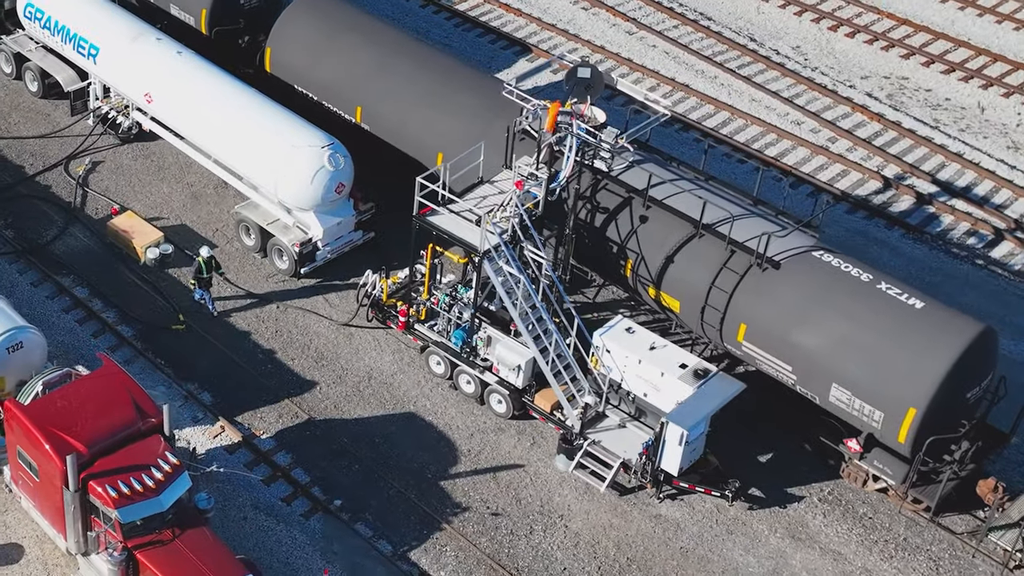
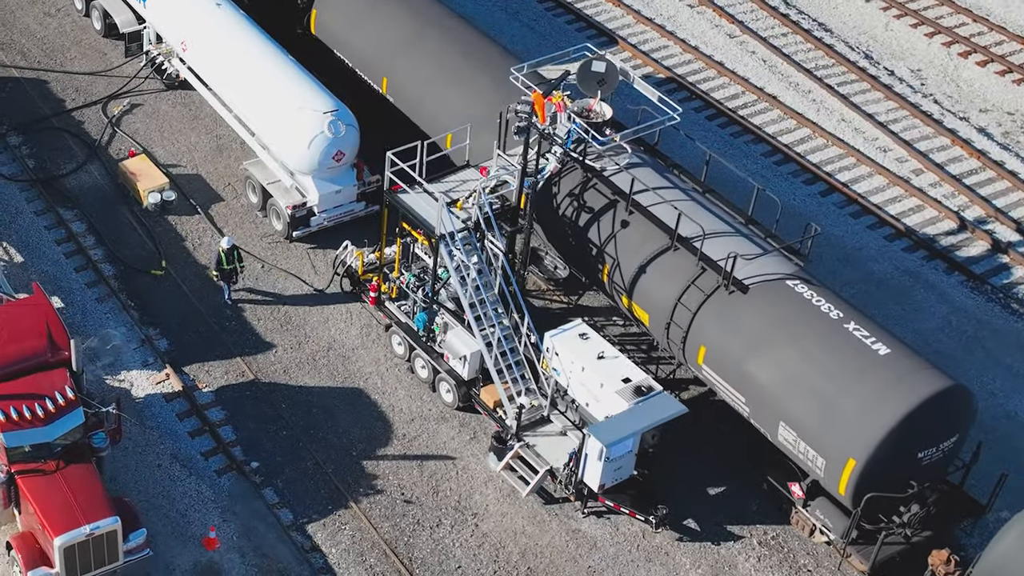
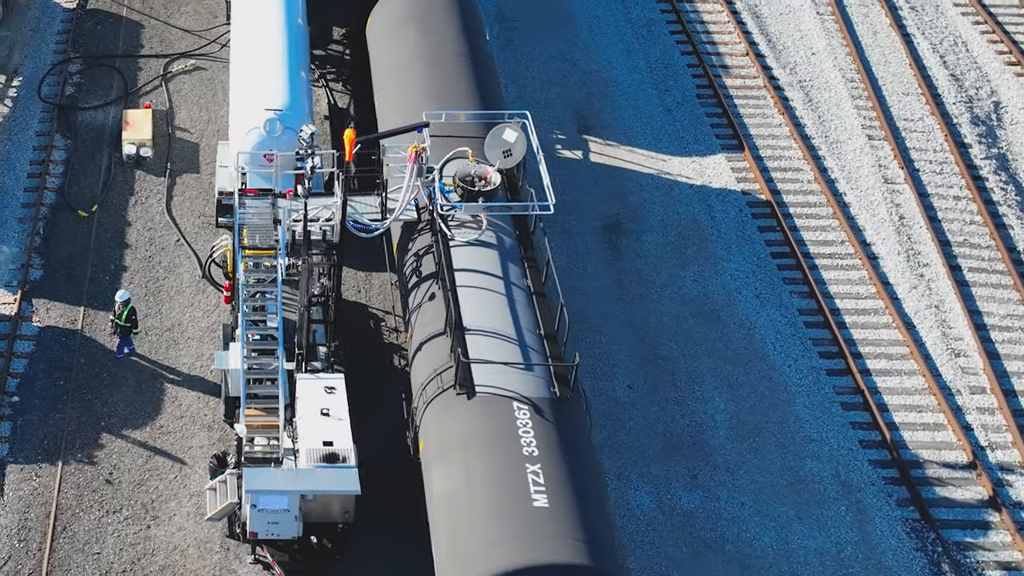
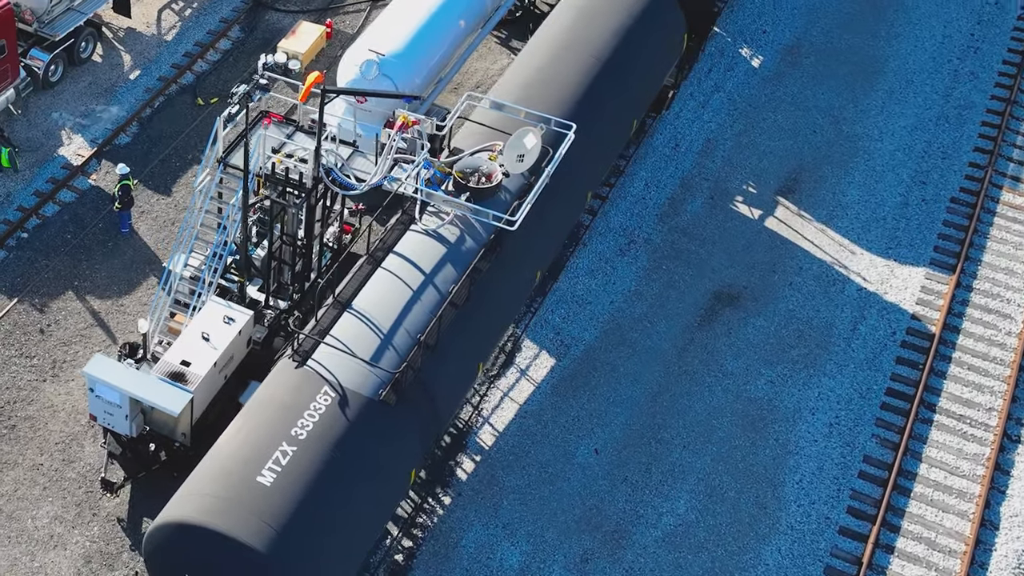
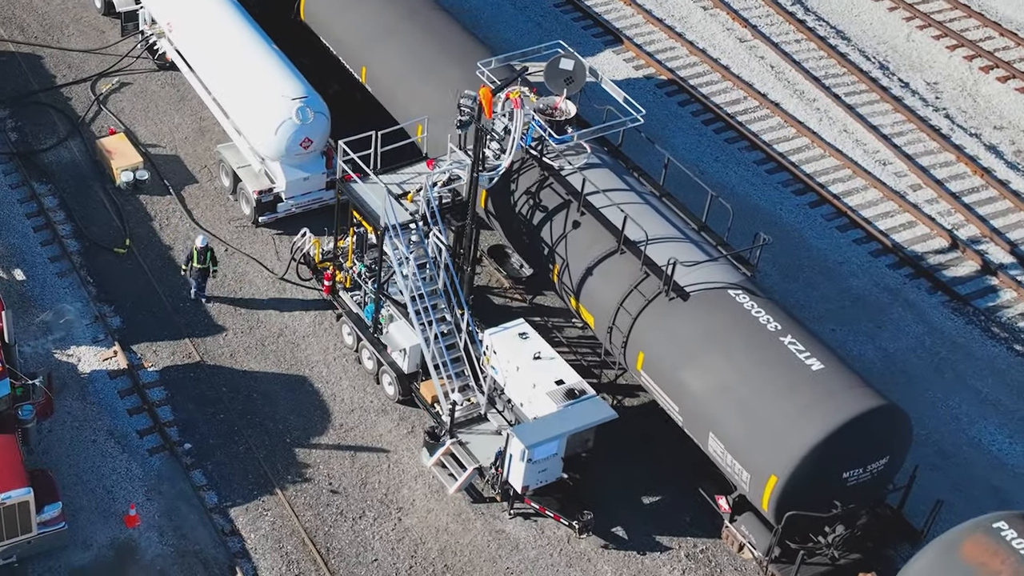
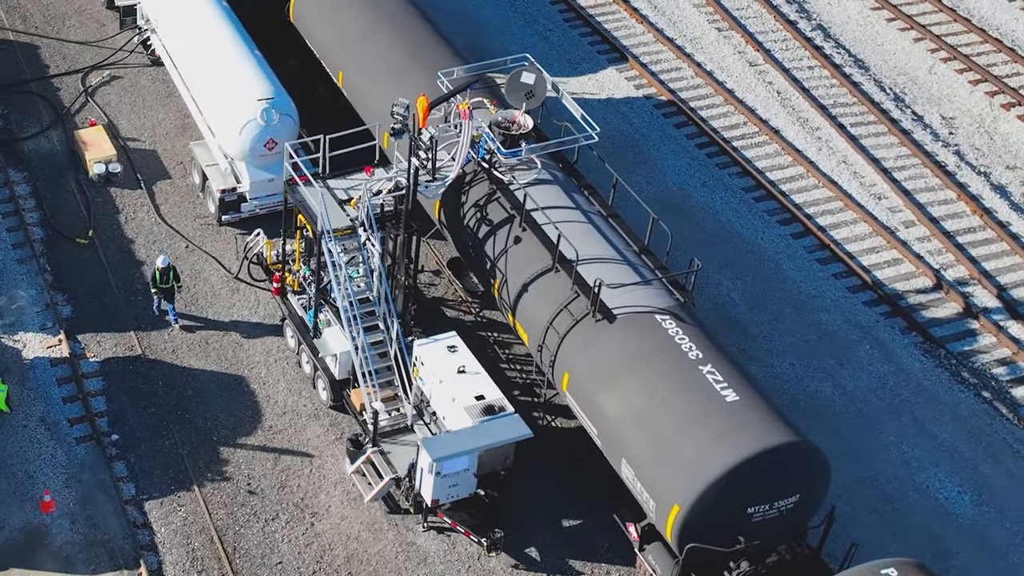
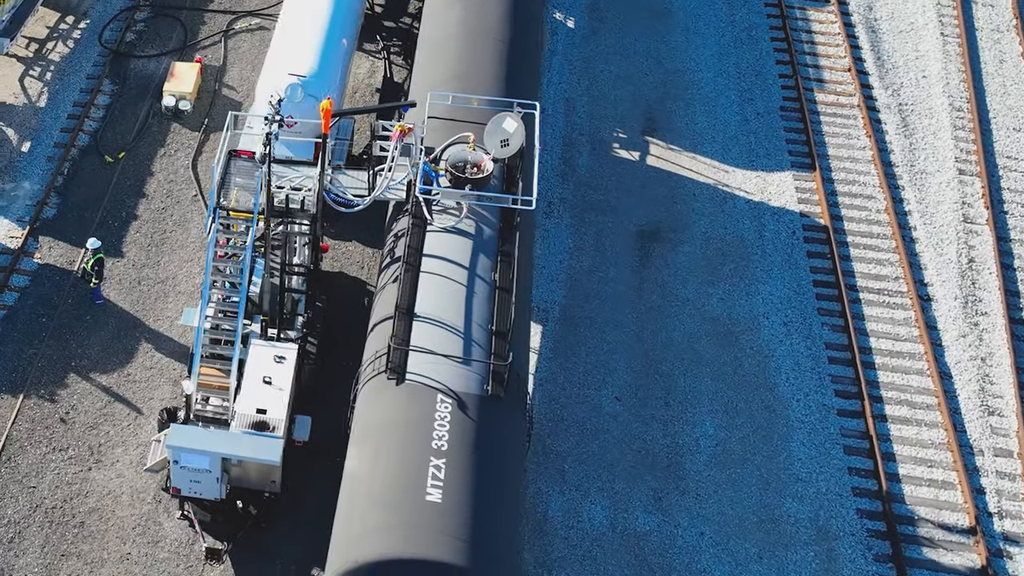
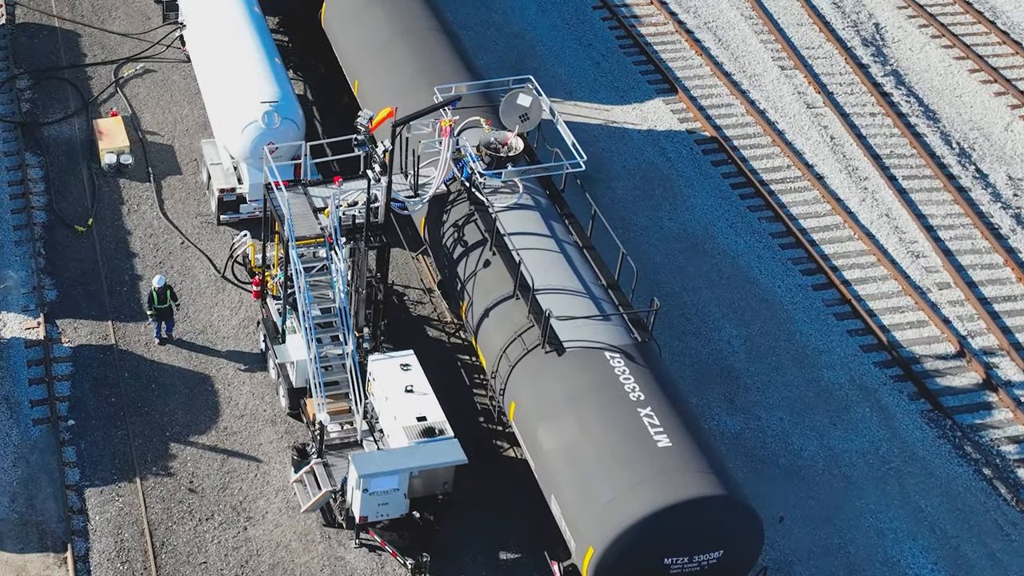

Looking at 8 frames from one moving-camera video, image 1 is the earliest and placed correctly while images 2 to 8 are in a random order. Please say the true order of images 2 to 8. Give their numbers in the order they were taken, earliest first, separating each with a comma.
2, 5, 6, 8, 3, 7, 4
